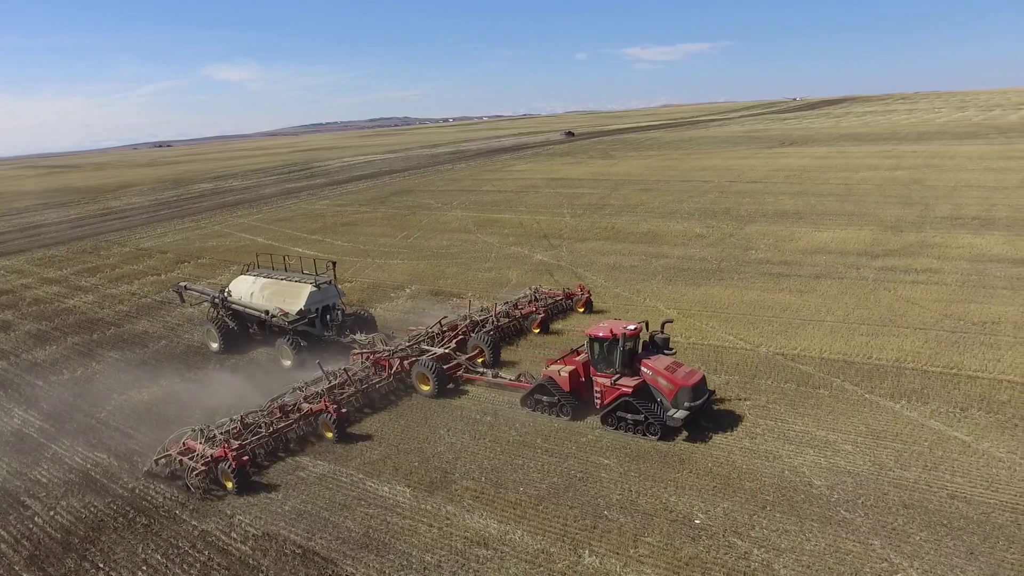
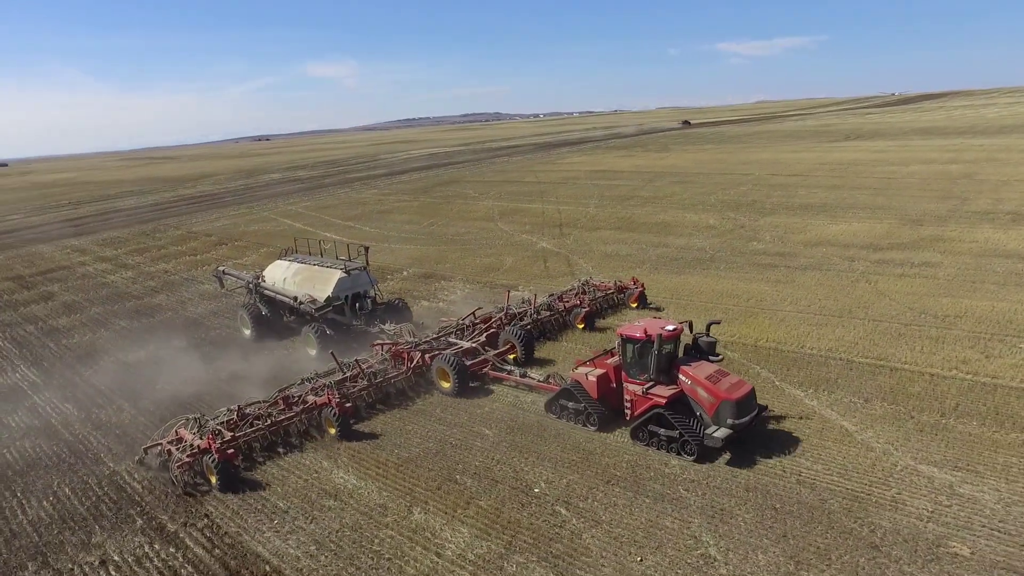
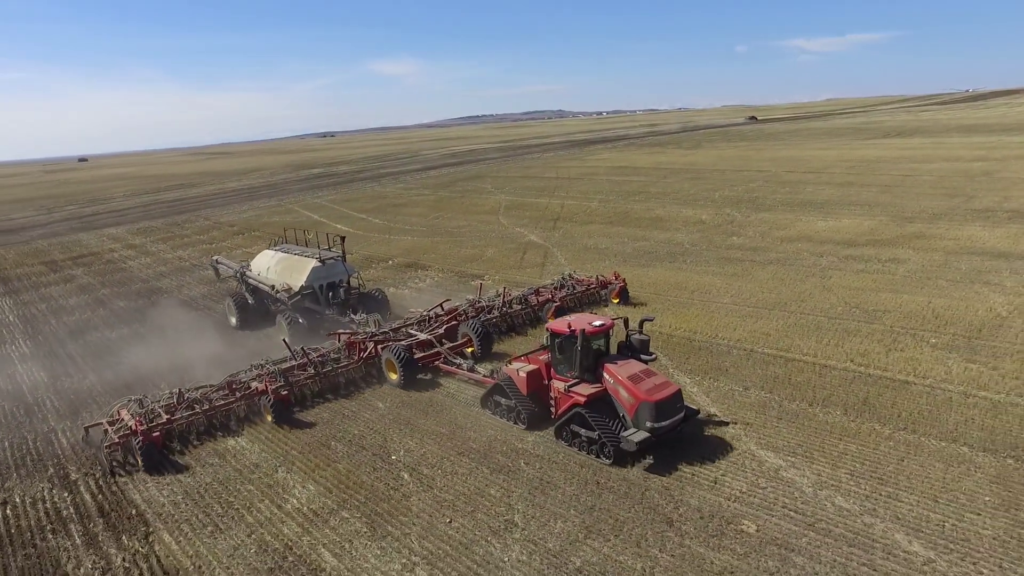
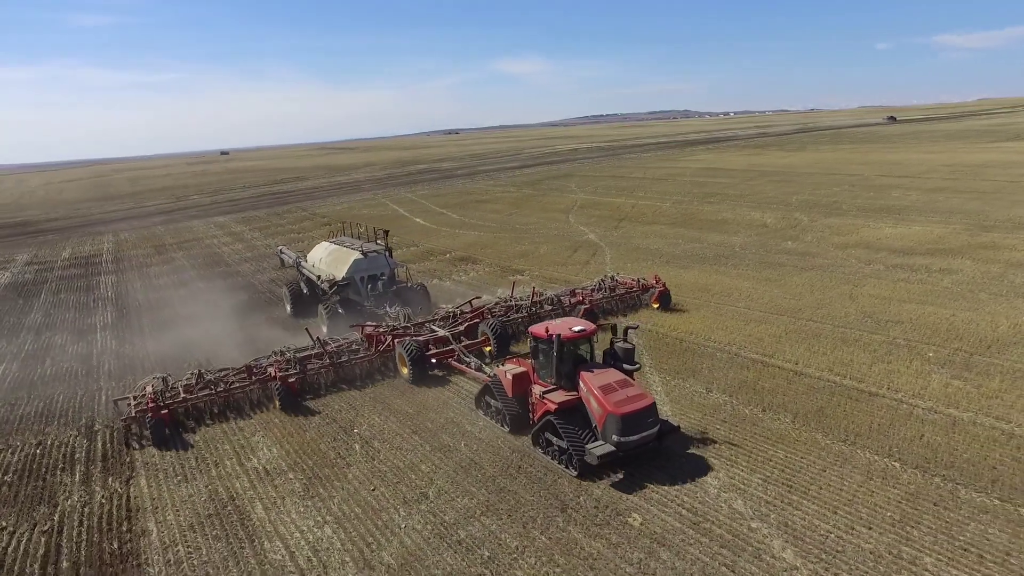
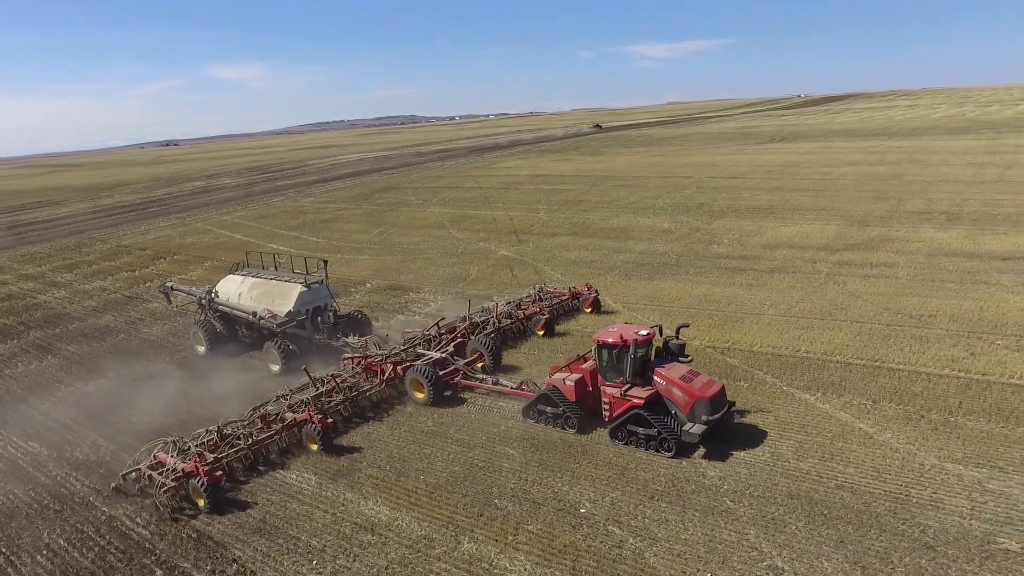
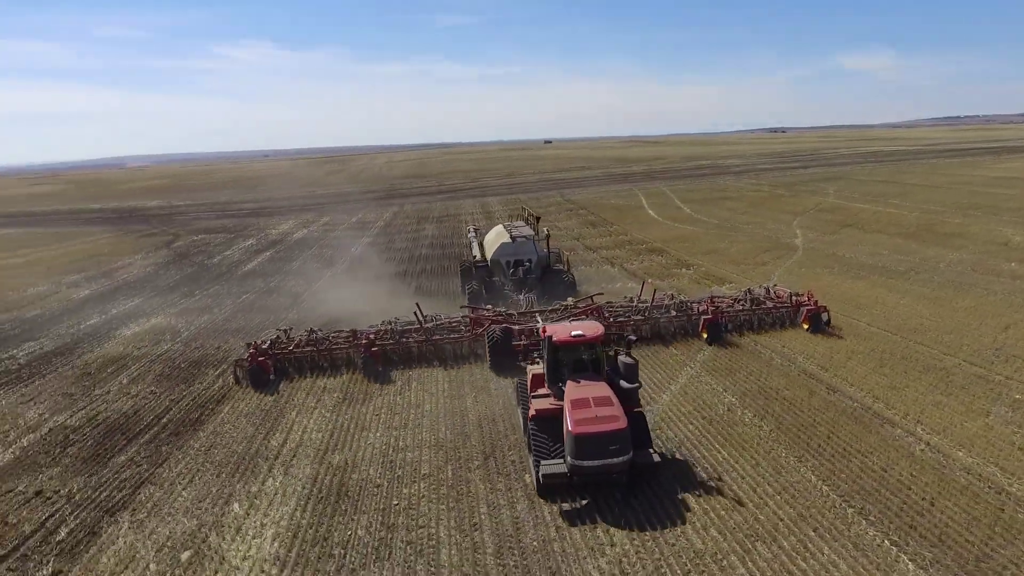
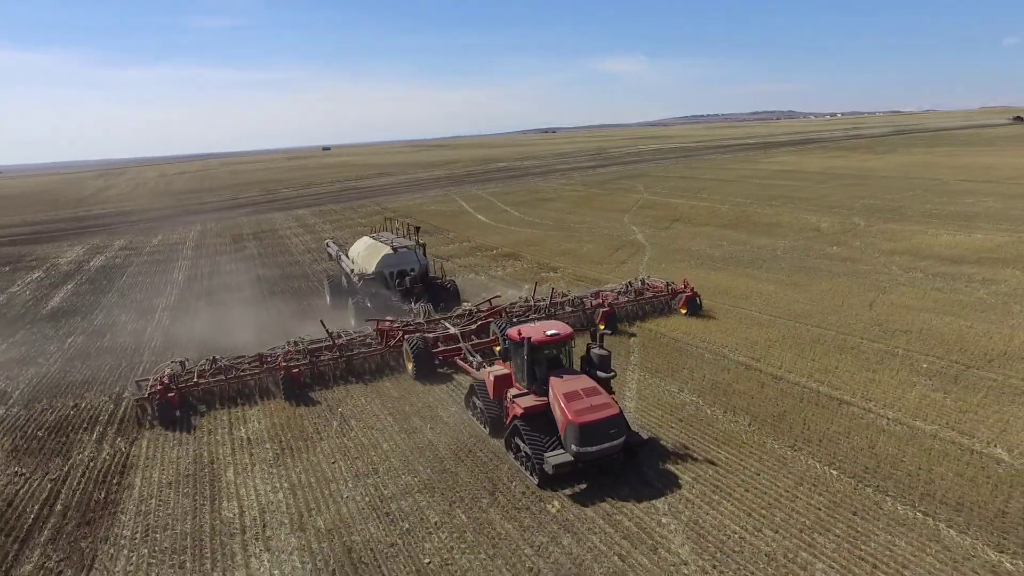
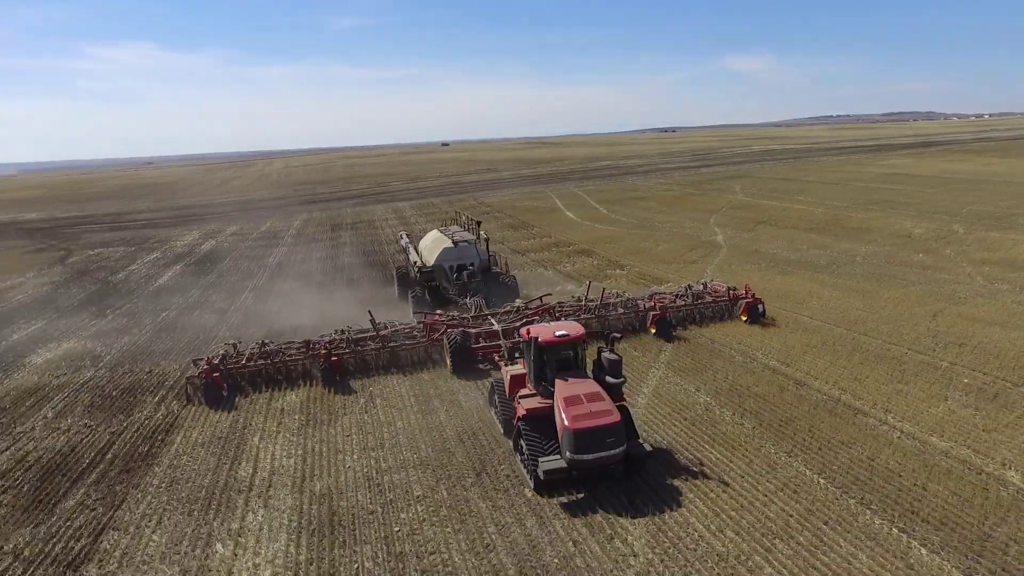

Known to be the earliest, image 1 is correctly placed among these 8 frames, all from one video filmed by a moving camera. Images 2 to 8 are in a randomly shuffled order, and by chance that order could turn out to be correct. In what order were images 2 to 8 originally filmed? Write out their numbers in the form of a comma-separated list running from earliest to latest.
5, 2, 3, 4, 7, 8, 6
